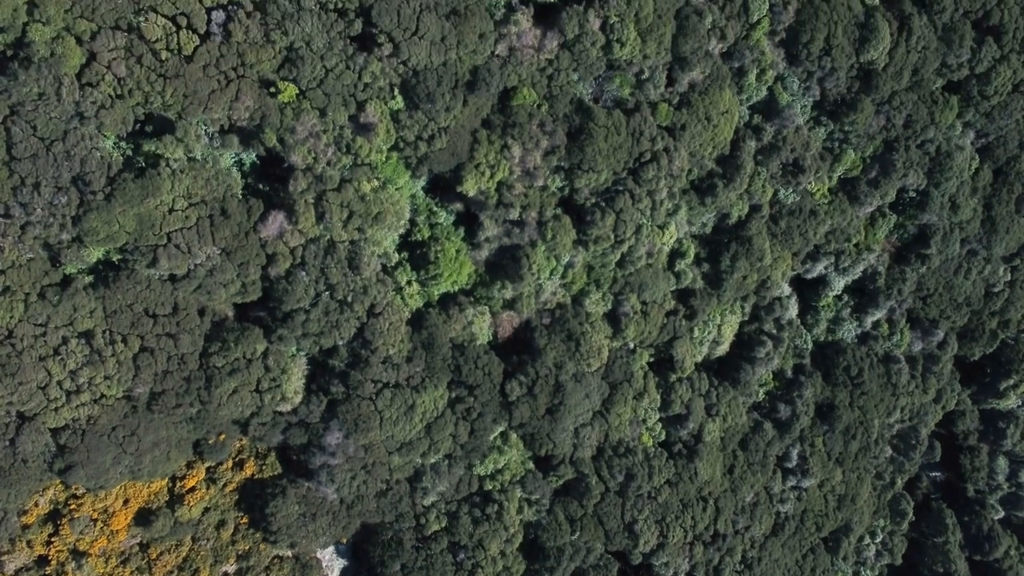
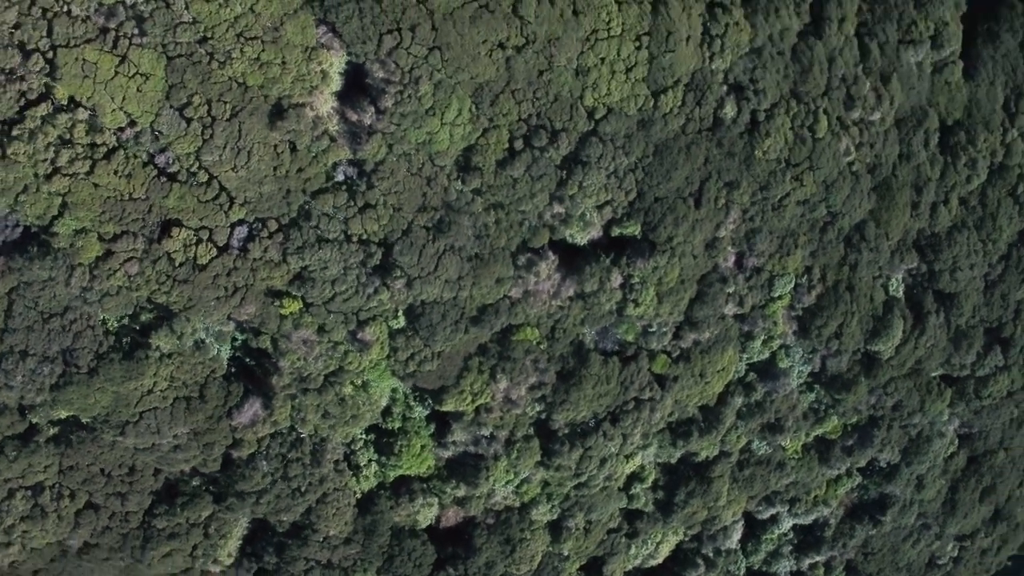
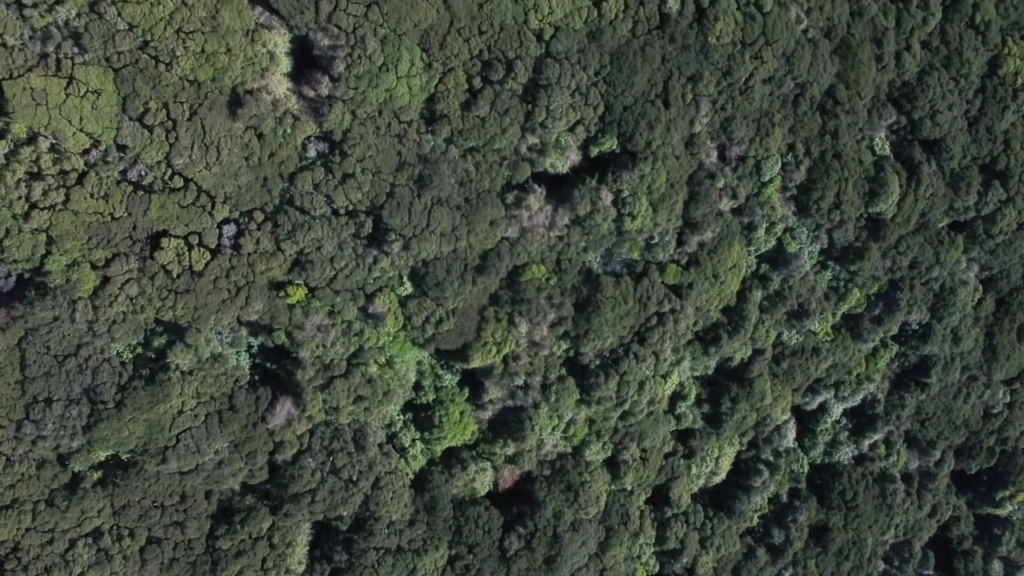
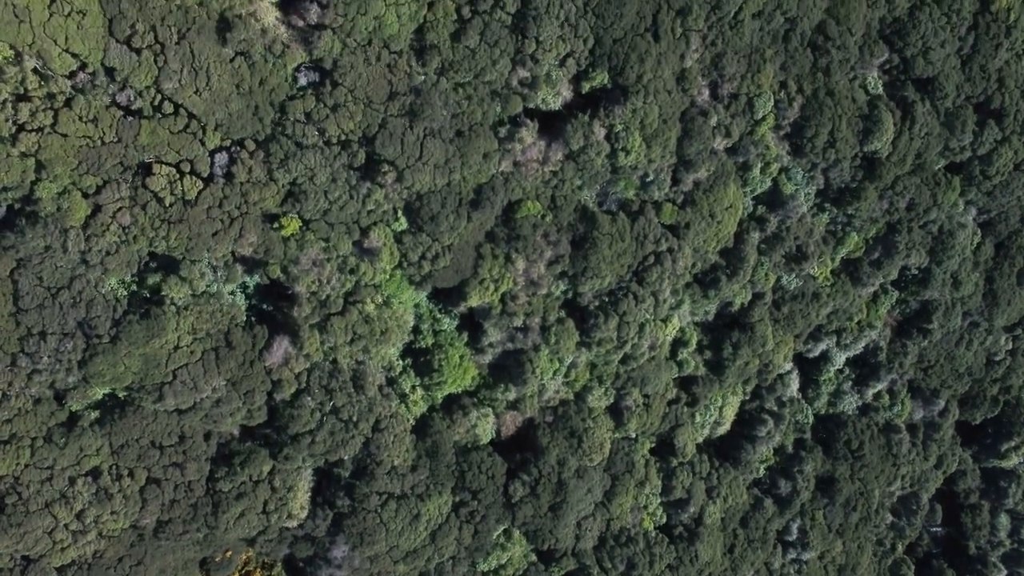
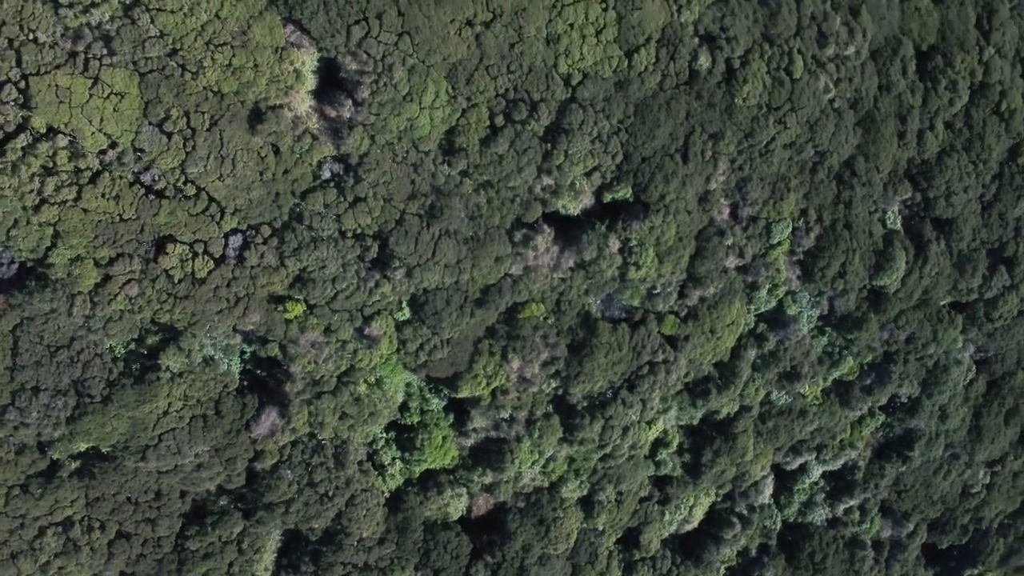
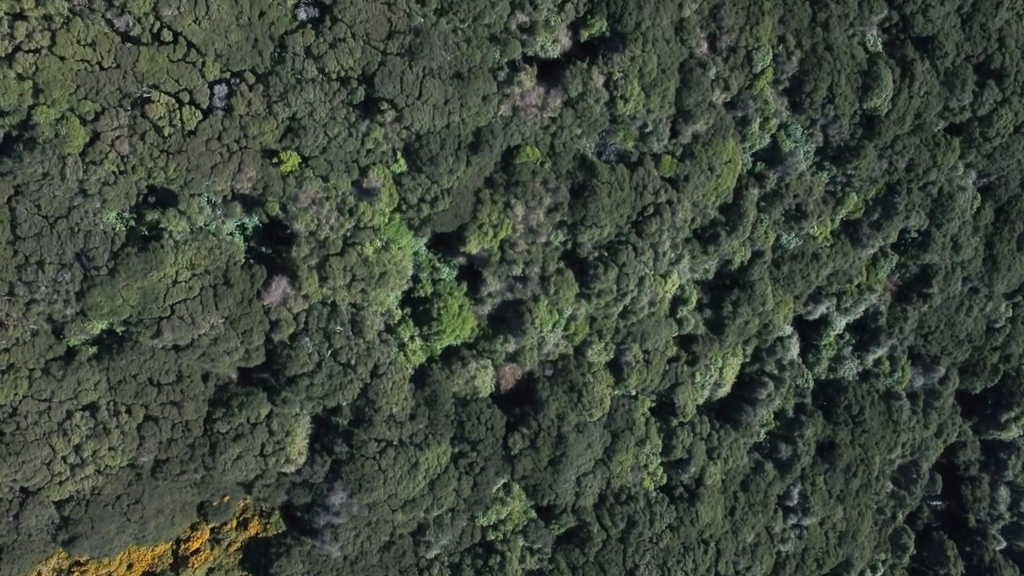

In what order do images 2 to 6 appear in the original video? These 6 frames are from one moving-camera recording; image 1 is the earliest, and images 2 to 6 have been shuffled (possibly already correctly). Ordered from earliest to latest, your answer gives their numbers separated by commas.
6, 4, 3, 5, 2
